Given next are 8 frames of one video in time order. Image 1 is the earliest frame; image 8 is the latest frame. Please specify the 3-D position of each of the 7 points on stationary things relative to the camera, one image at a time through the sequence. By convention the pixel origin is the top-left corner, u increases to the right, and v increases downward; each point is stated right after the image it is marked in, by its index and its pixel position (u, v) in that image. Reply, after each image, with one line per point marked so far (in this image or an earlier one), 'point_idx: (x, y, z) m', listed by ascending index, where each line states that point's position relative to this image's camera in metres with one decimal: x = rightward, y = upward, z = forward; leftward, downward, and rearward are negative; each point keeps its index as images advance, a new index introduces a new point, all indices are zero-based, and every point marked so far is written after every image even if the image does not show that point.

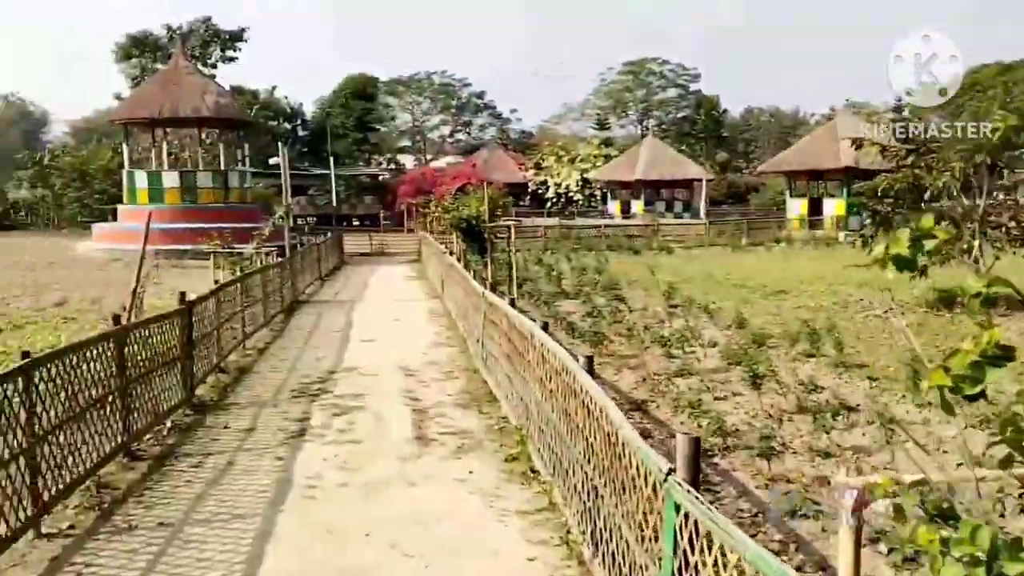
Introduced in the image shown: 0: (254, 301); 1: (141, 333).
0: (-3.5, -0.2, +12.1) m
1: (-2.8, -0.3, +6.6) m
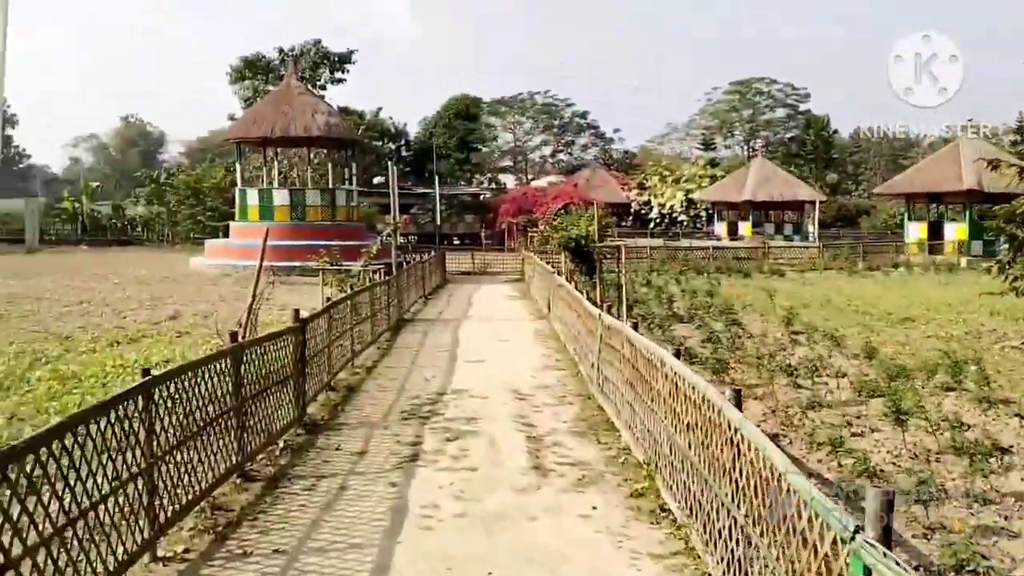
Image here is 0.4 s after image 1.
0: (-2.0, -0.4, +12.0) m
1: (-1.9, -0.5, +6.4) m
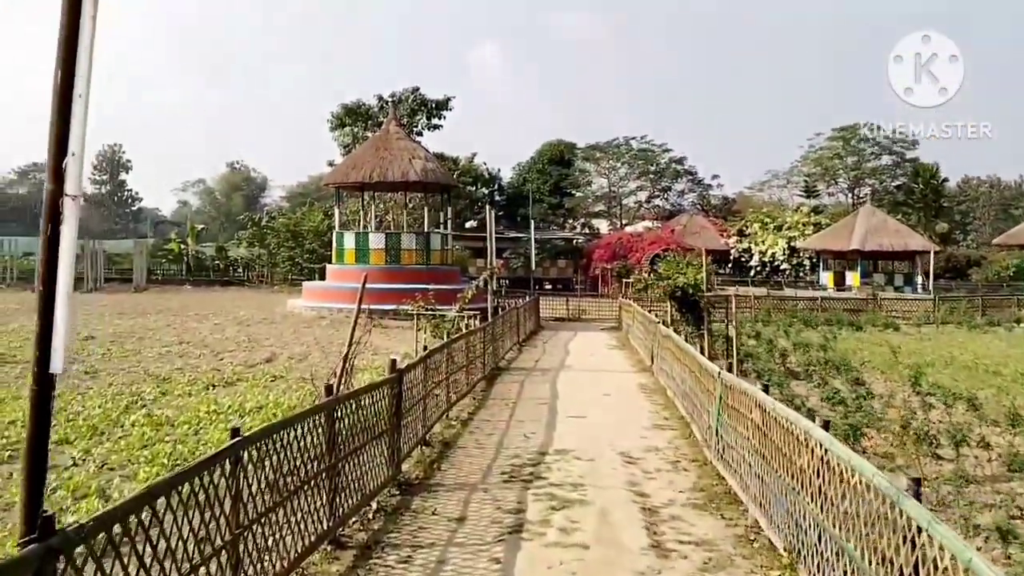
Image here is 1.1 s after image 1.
0: (-0.7, -1.0, +11.5) m
1: (-1.1, -0.8, +6.0) m
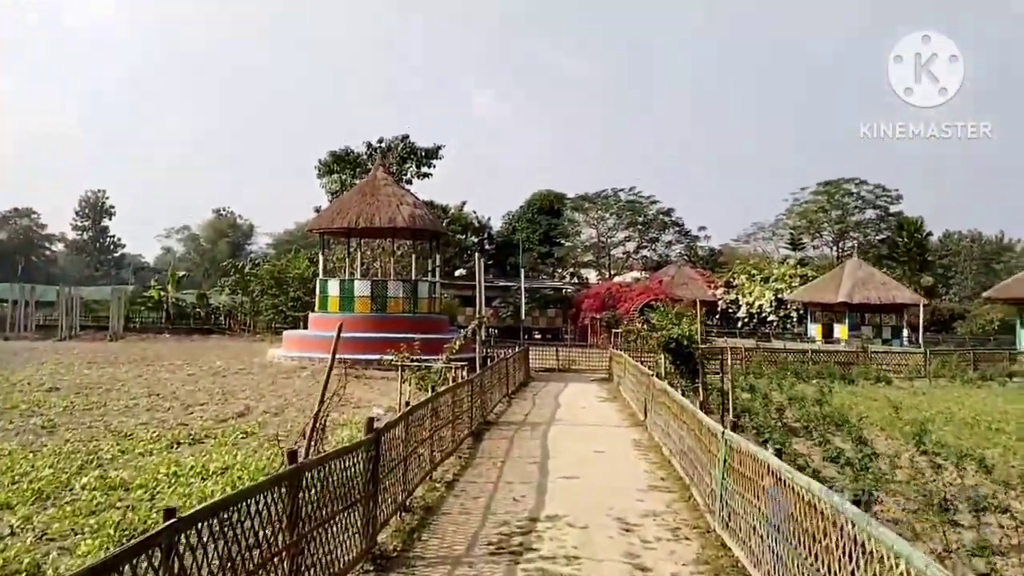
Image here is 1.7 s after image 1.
0: (-0.9, -1.7, +10.9) m
1: (-1.1, -1.1, +5.4) m
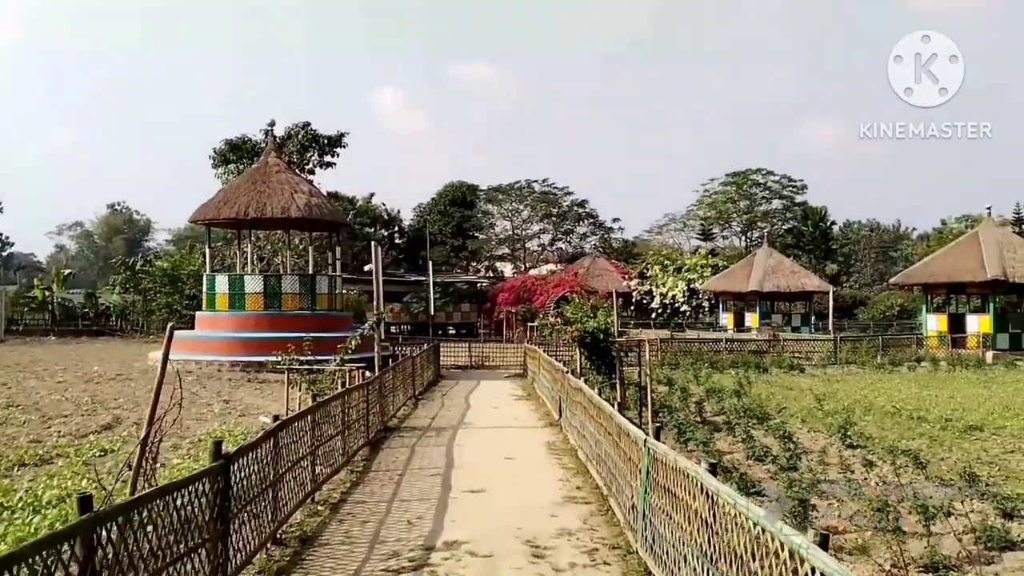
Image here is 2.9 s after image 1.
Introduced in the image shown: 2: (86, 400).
0: (-2.0, -1.6, +9.6) m
1: (-1.7, -1.1, +4.1) m
2: (-7.7, -2.0, +16.1) m
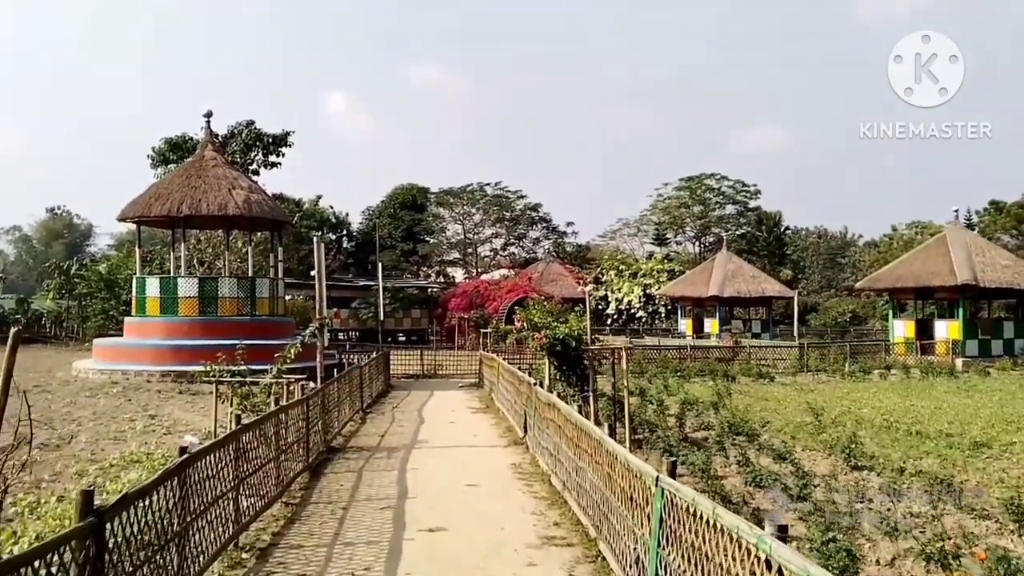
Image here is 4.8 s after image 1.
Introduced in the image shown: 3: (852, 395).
0: (-2.3, -1.6, +8.0) m
1: (-1.7, -1.0, +2.5) m
2: (-8.3, -2.0, +14.2) m
3: (+7.6, -2.3, +19.6) m
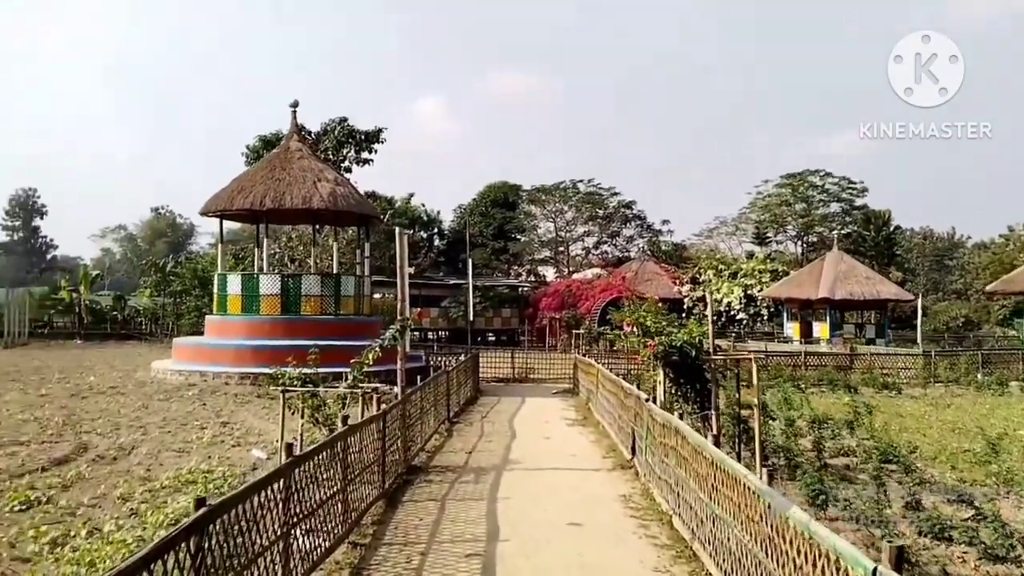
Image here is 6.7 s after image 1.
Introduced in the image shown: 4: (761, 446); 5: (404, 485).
0: (-1.4, -1.5, +6.6) m
1: (-1.4, -1.0, +1.1) m
2: (-6.8, -2.0, +13.3) m
3: (+9.5, -2.4, +17.1) m
4: (+2.6, -1.6, +9.5) m
5: (-1.2, -2.1, +9.6) m
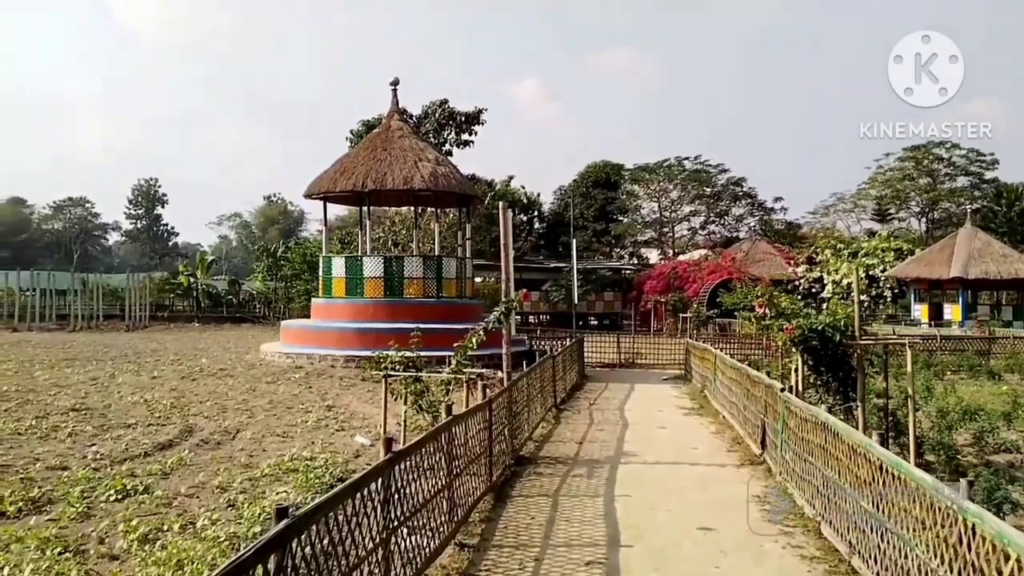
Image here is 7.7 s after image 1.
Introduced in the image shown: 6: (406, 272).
0: (-0.6, -1.4, +5.9) m
1: (-1.2, -0.9, +0.5) m
2: (-5.2, -1.7, +13.2) m
3: (+11.5, -2.0, +15.2) m
4: (+3.8, -1.4, +8.4) m
5: (0.0, -1.9, +8.9) m
6: (-2.3, +0.4, +19.0) m
